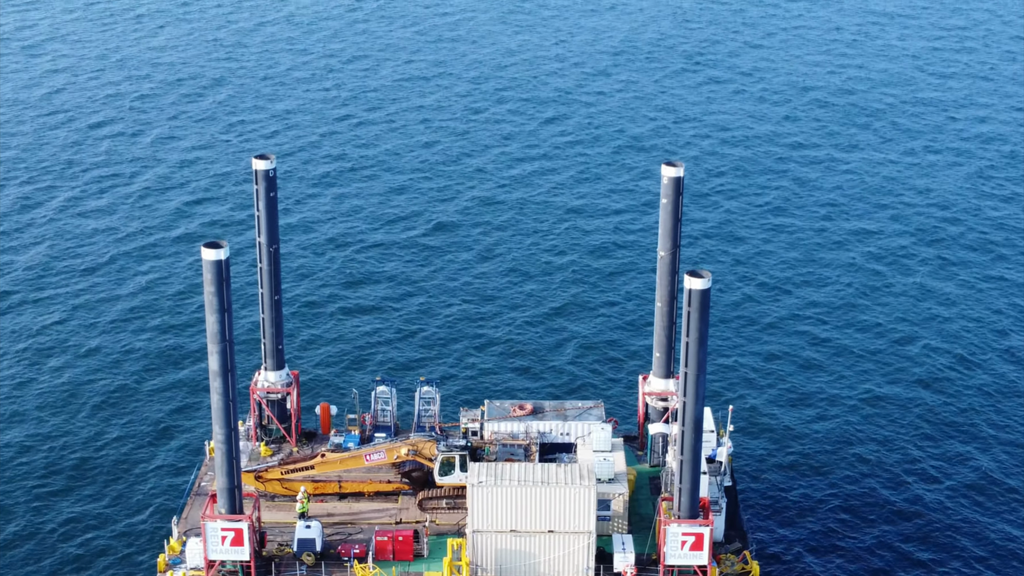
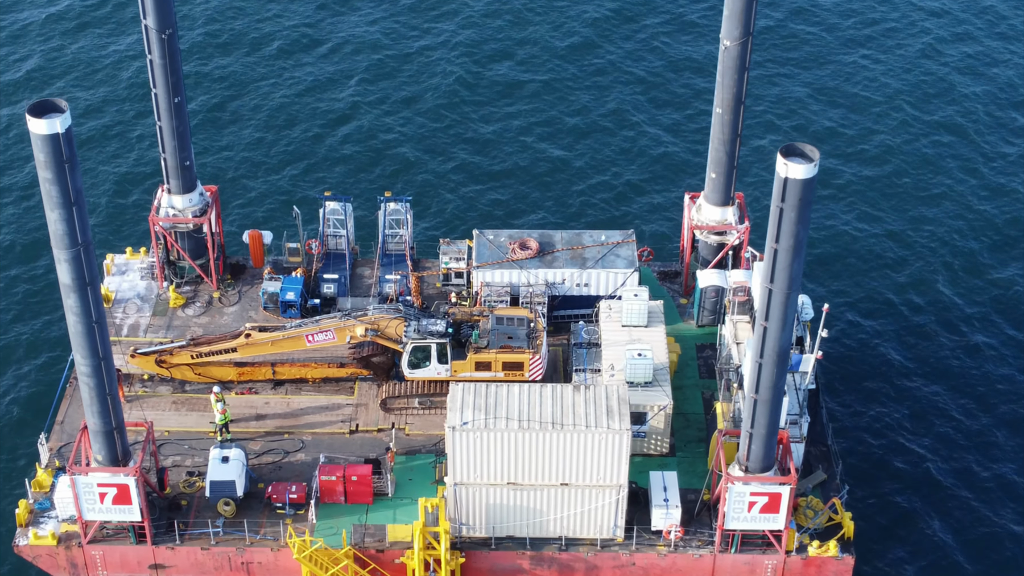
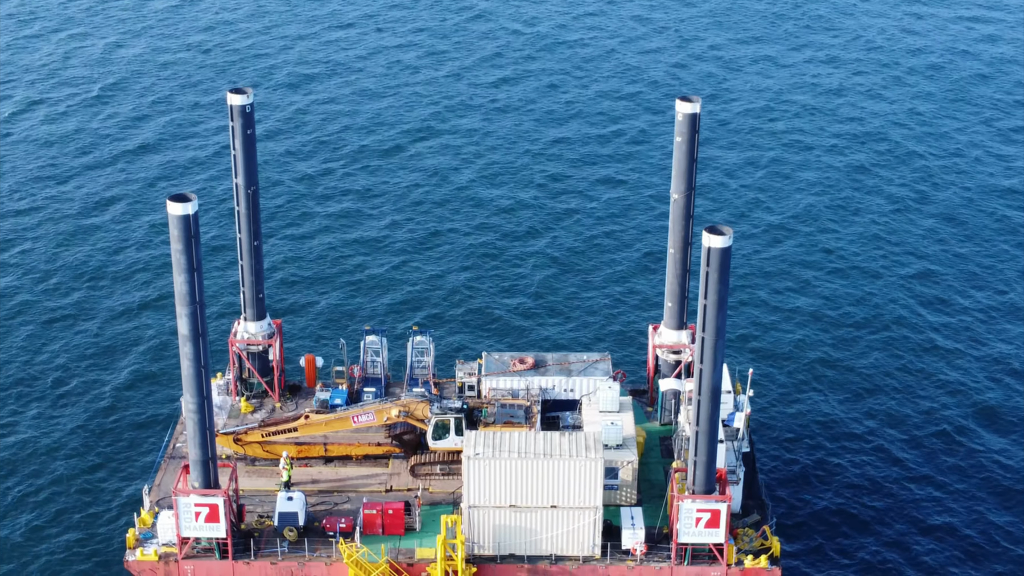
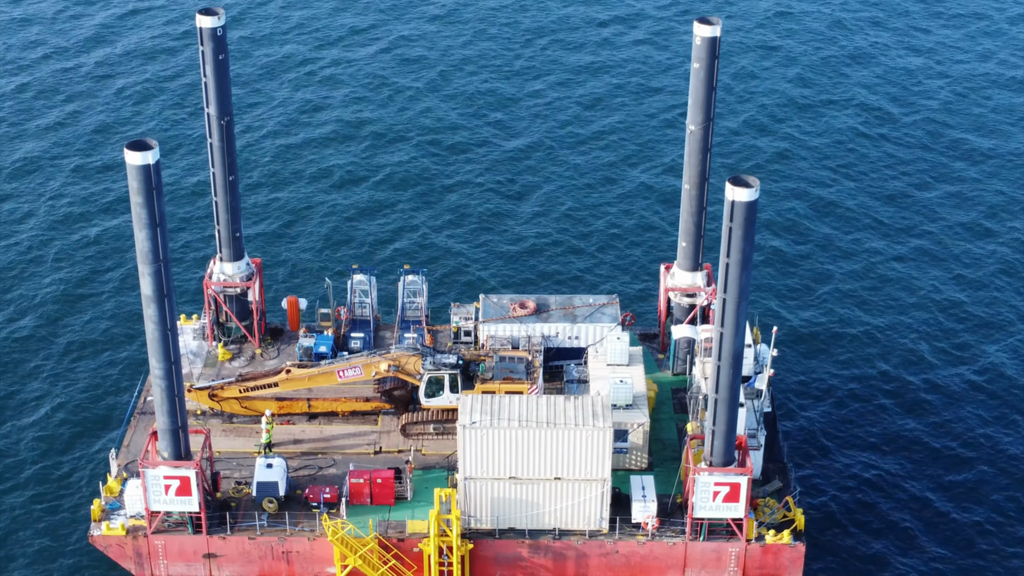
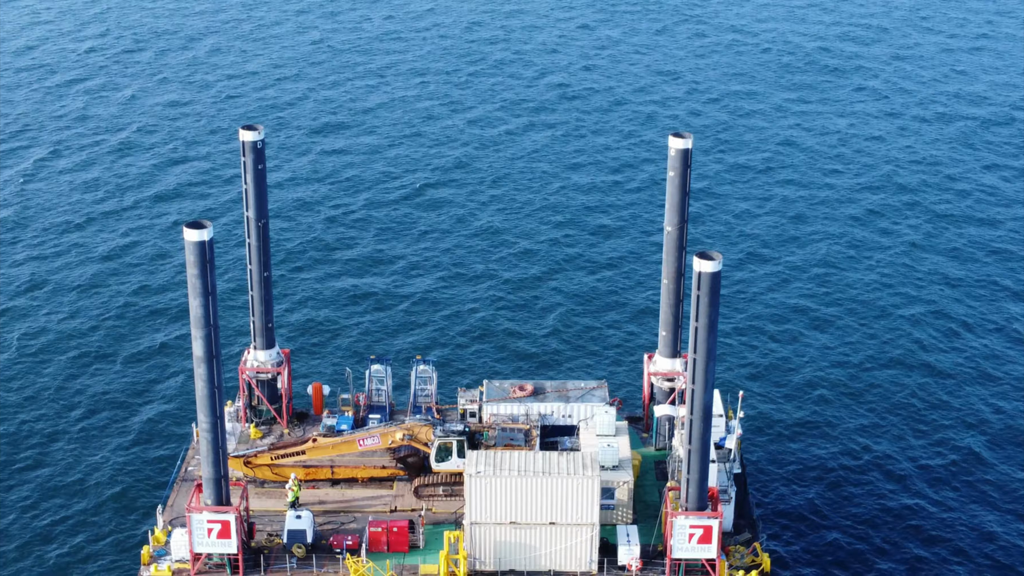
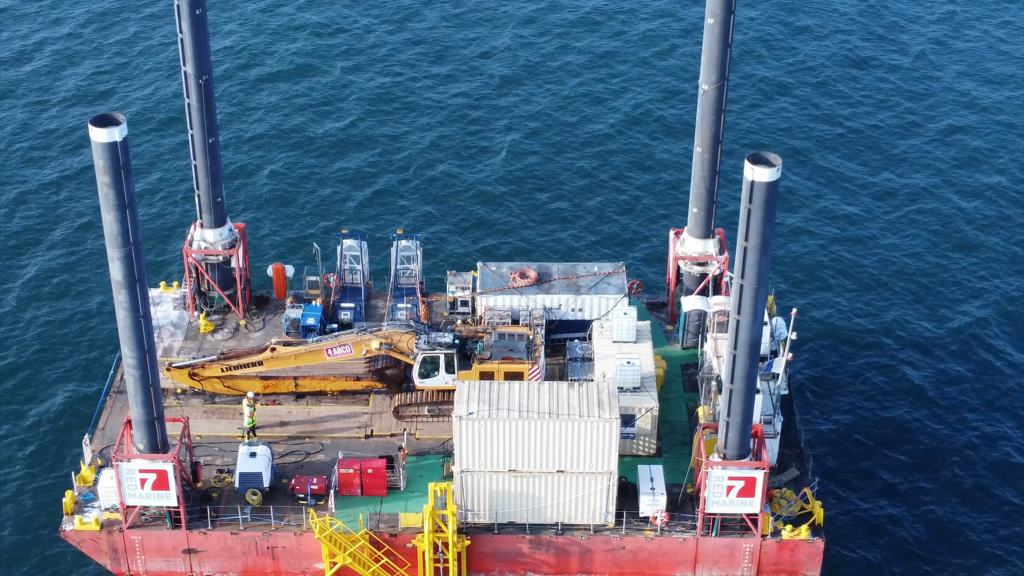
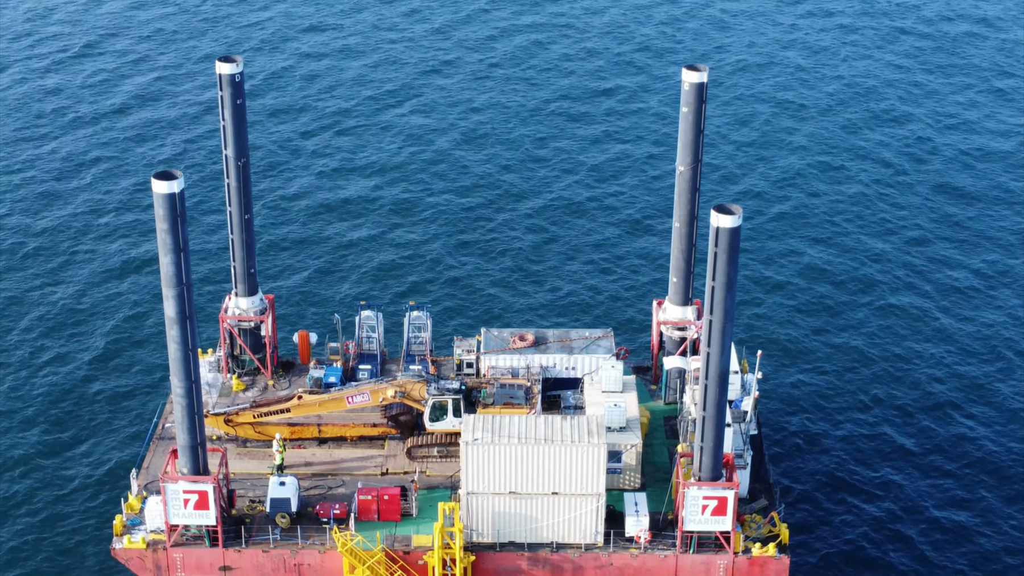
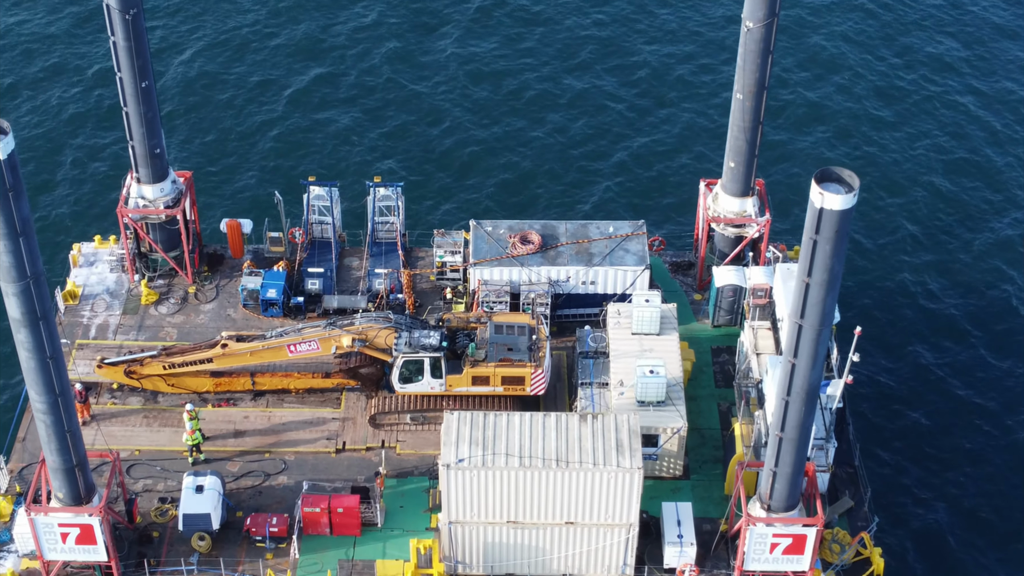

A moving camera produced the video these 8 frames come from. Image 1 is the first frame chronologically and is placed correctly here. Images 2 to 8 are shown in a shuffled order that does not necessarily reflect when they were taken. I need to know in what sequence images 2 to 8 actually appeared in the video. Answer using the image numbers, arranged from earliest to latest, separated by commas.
5, 3, 7, 4, 6, 2, 8
